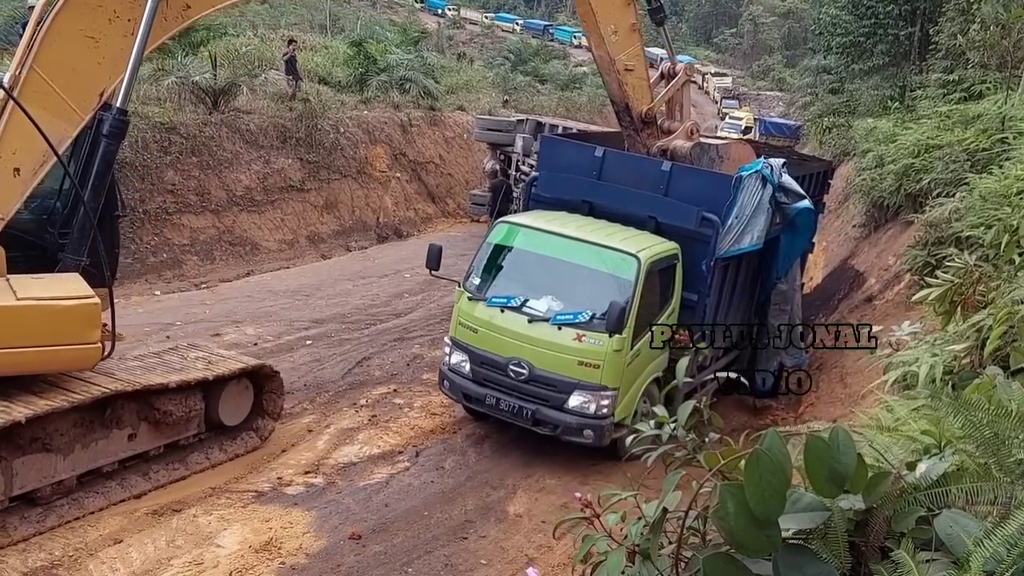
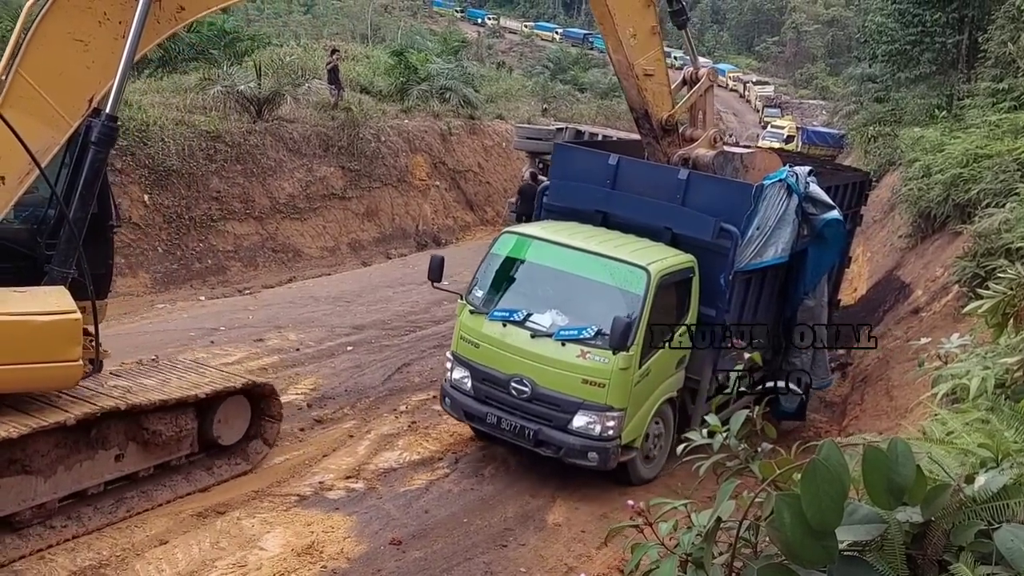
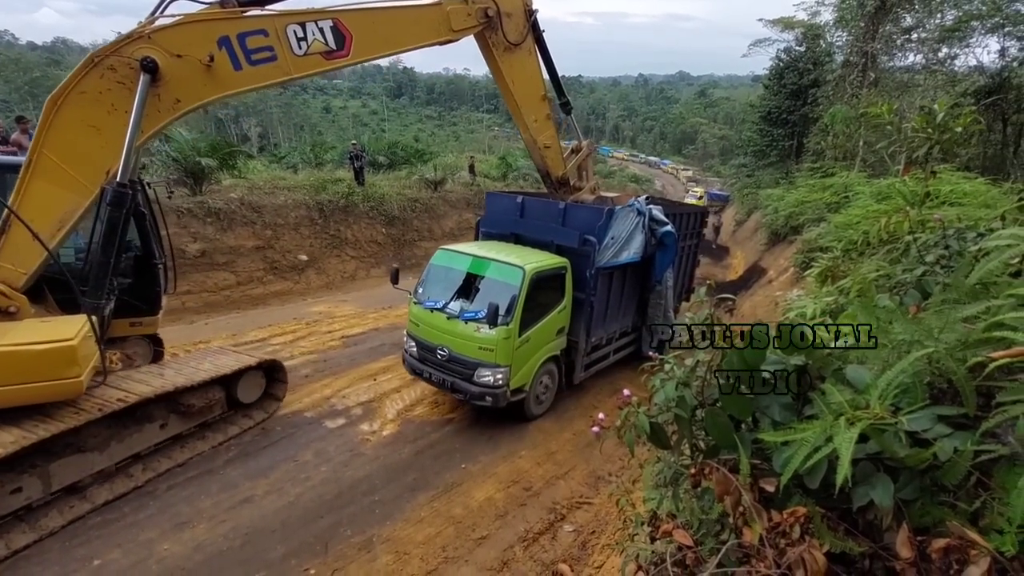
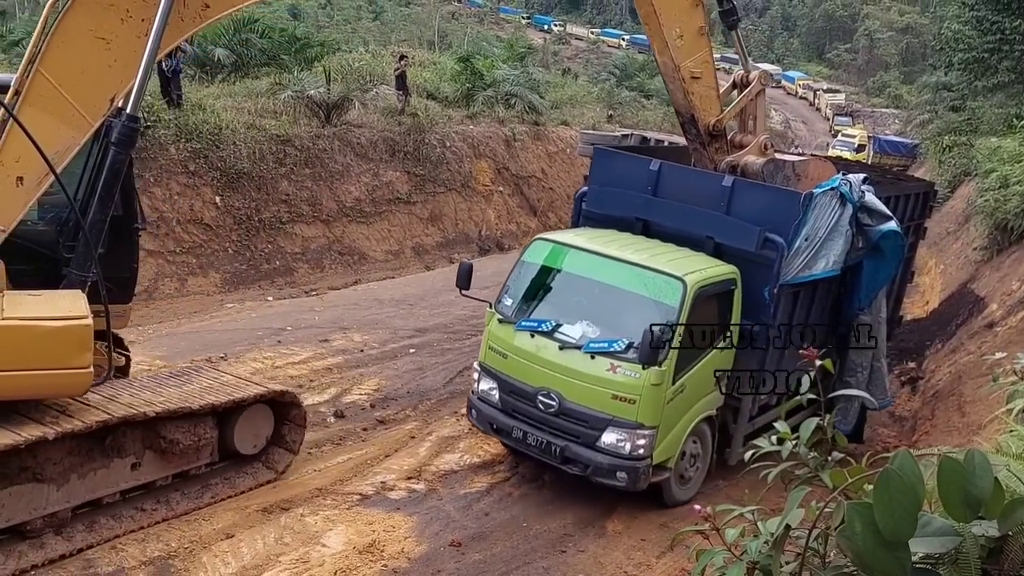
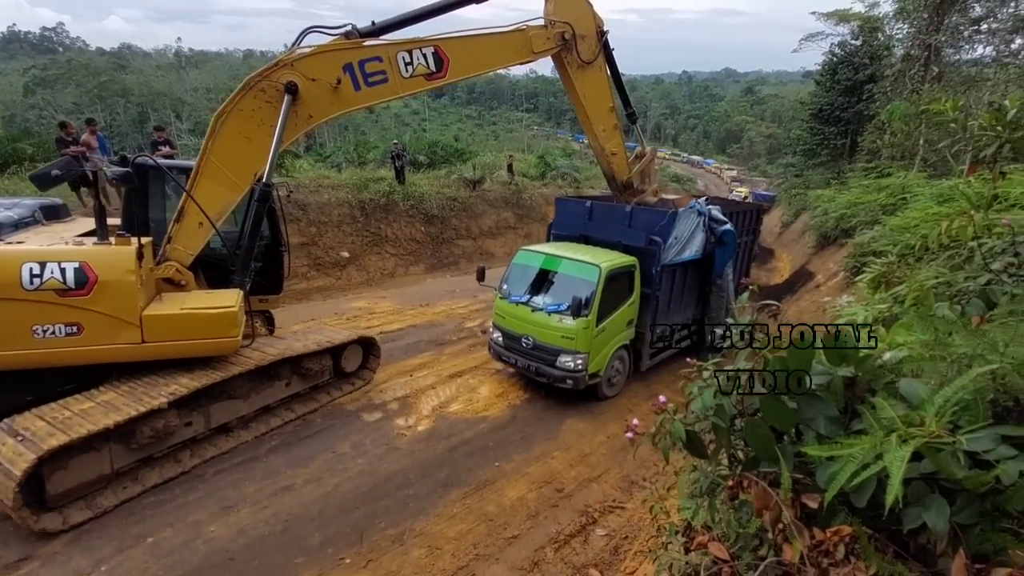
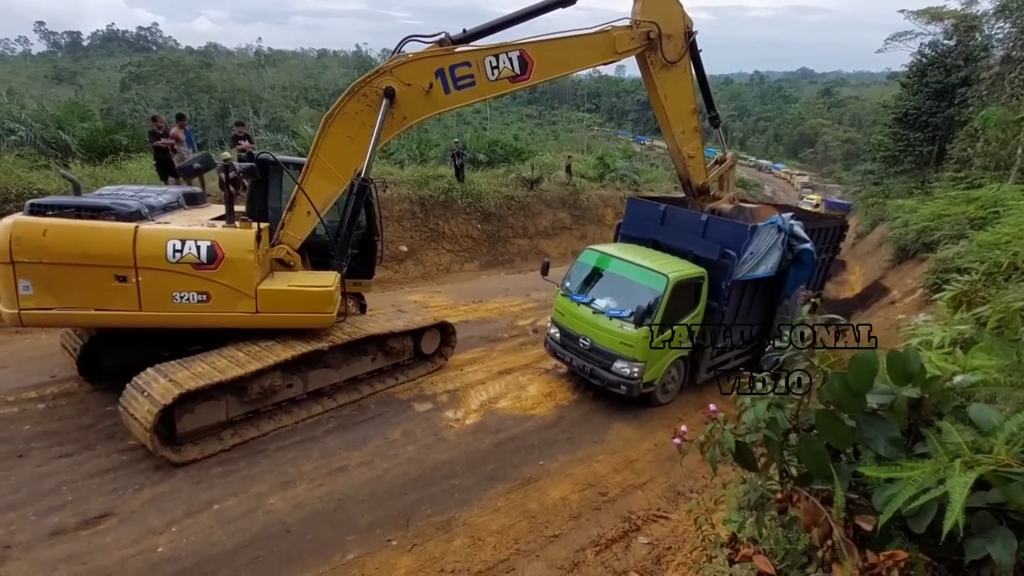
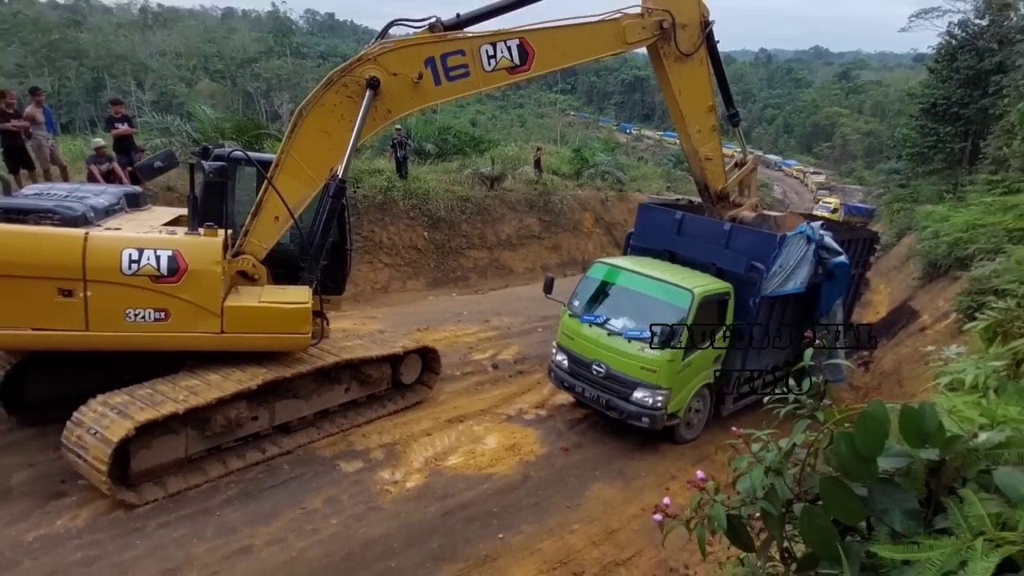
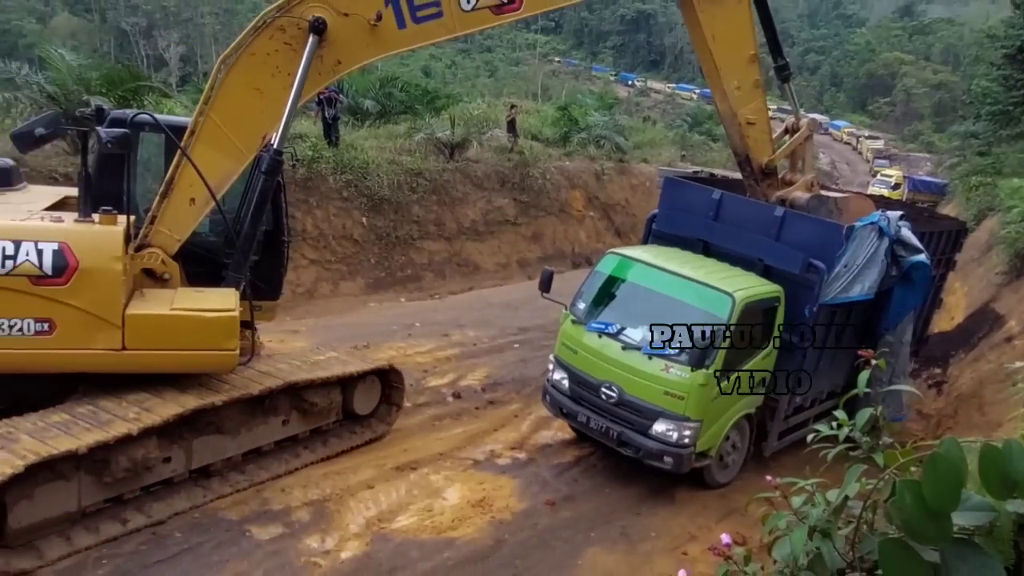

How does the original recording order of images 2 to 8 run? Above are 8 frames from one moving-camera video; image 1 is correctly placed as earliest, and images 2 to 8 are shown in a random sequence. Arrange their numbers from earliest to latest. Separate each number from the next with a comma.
2, 4, 8, 7, 6, 5, 3
